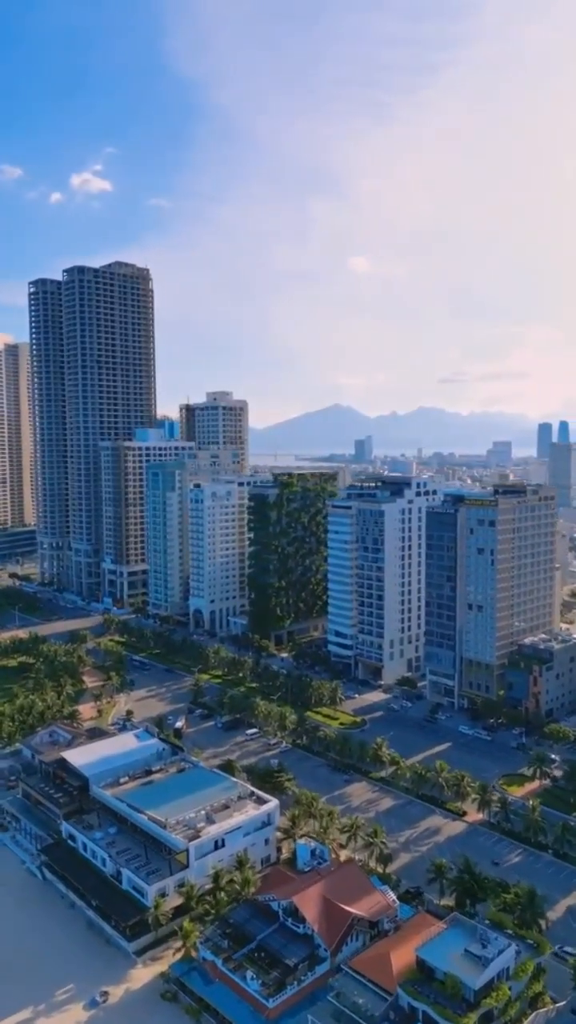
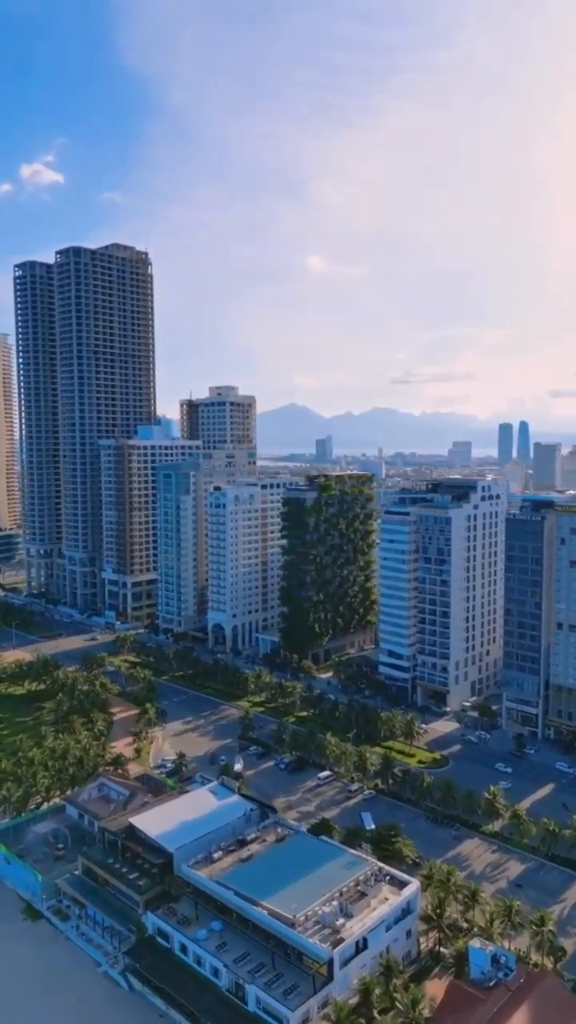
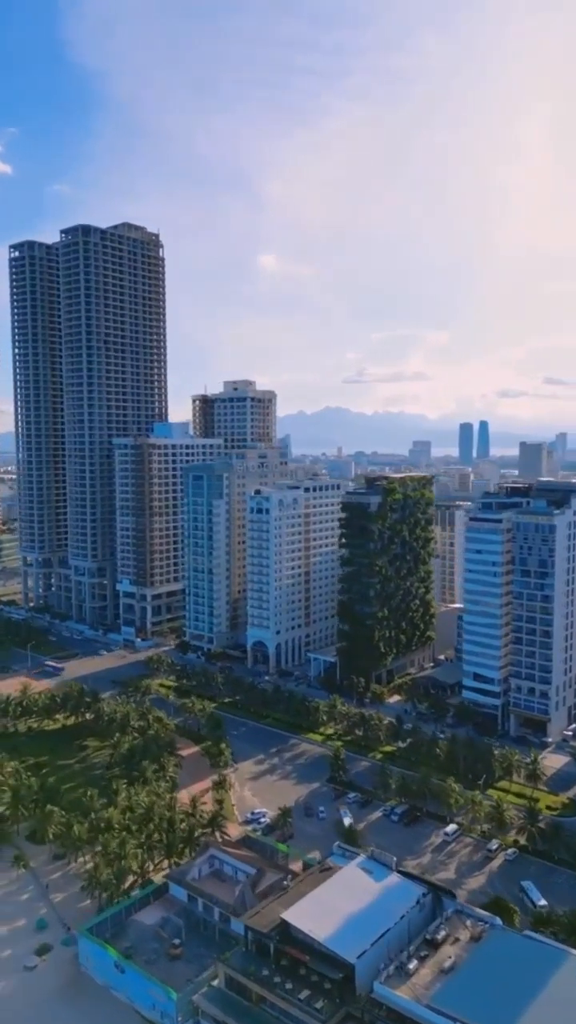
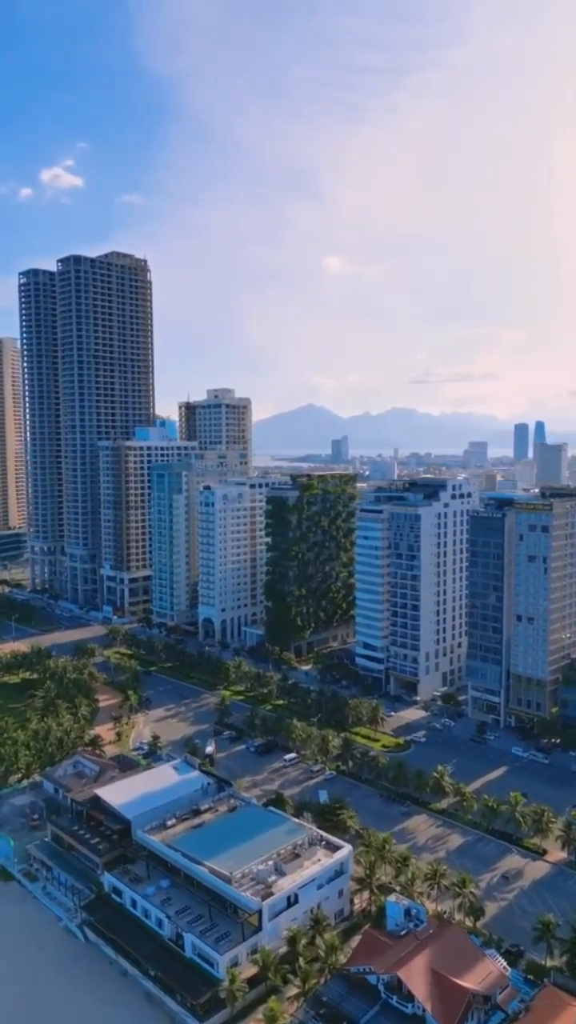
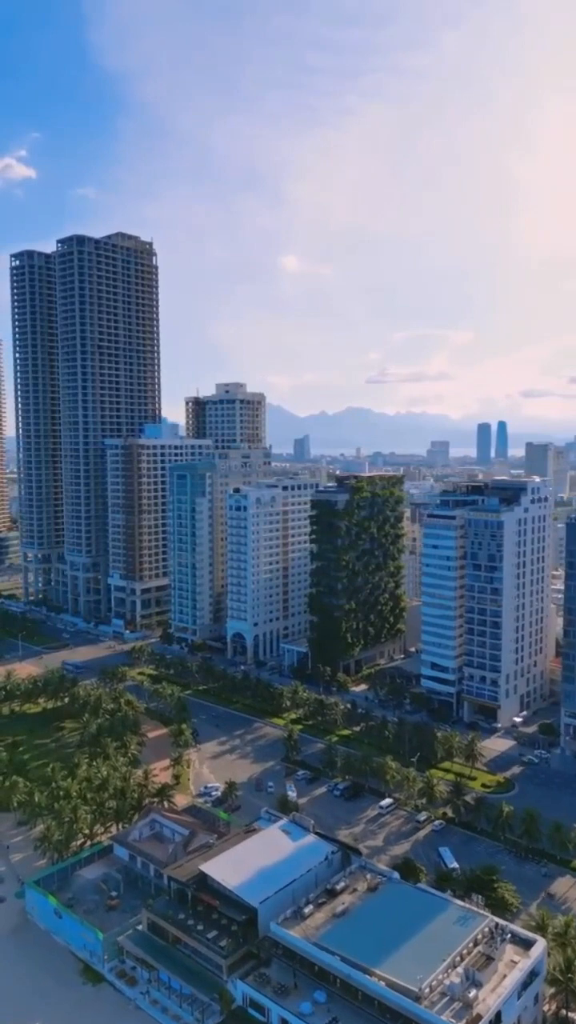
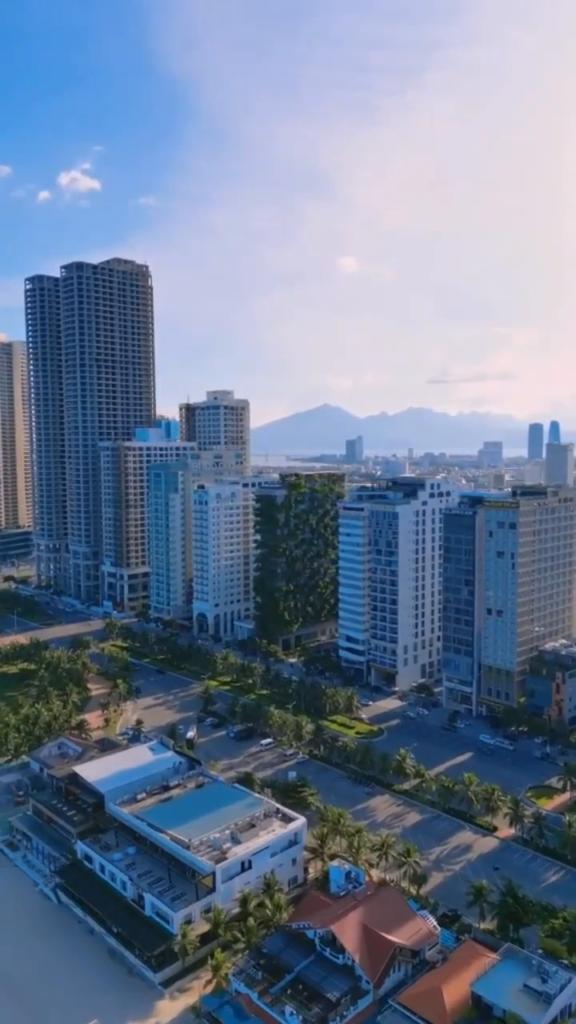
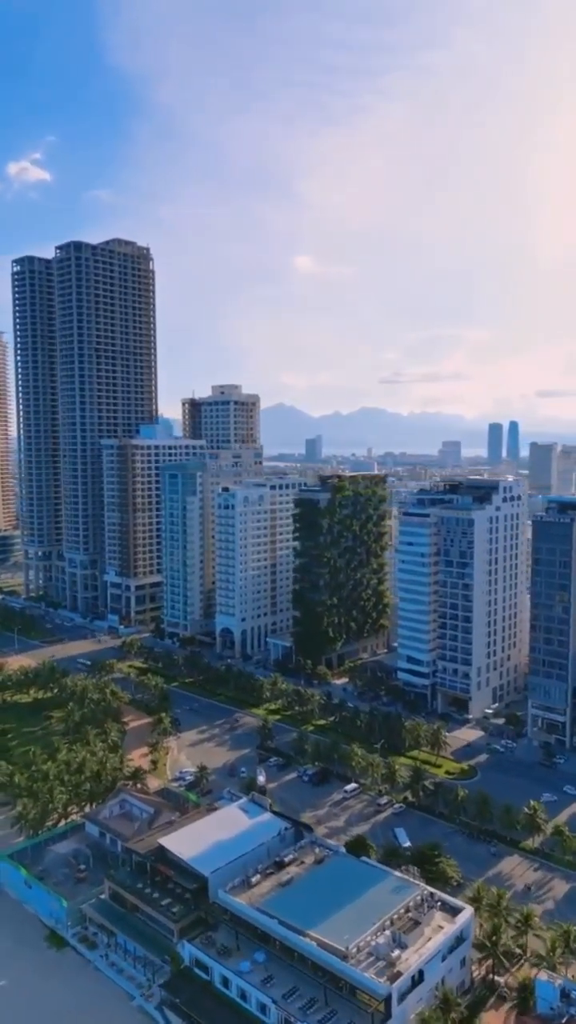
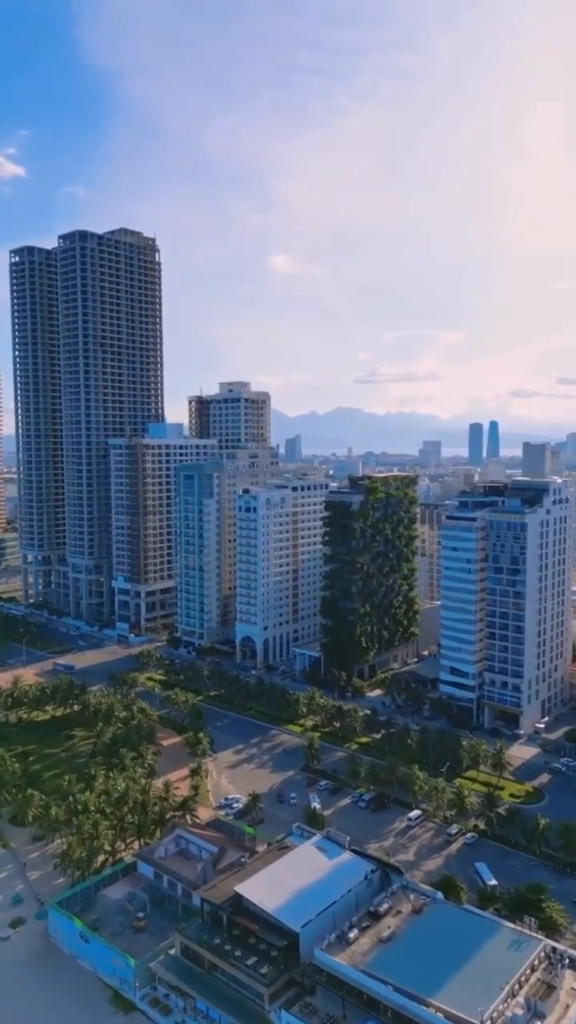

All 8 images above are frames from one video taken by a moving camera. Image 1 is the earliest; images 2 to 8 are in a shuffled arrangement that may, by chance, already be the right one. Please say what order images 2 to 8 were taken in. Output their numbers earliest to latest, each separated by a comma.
6, 4, 2, 7, 5, 8, 3
